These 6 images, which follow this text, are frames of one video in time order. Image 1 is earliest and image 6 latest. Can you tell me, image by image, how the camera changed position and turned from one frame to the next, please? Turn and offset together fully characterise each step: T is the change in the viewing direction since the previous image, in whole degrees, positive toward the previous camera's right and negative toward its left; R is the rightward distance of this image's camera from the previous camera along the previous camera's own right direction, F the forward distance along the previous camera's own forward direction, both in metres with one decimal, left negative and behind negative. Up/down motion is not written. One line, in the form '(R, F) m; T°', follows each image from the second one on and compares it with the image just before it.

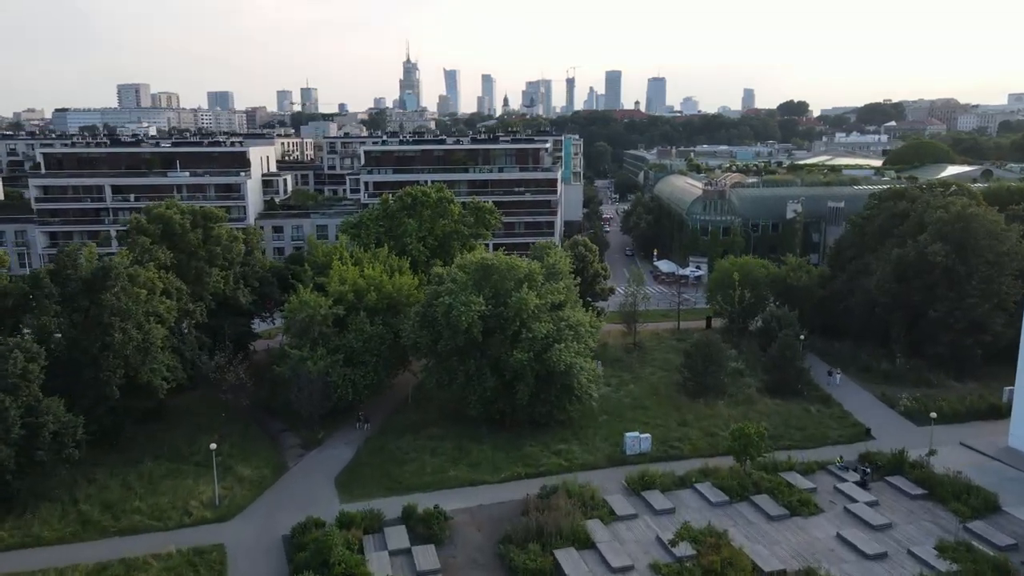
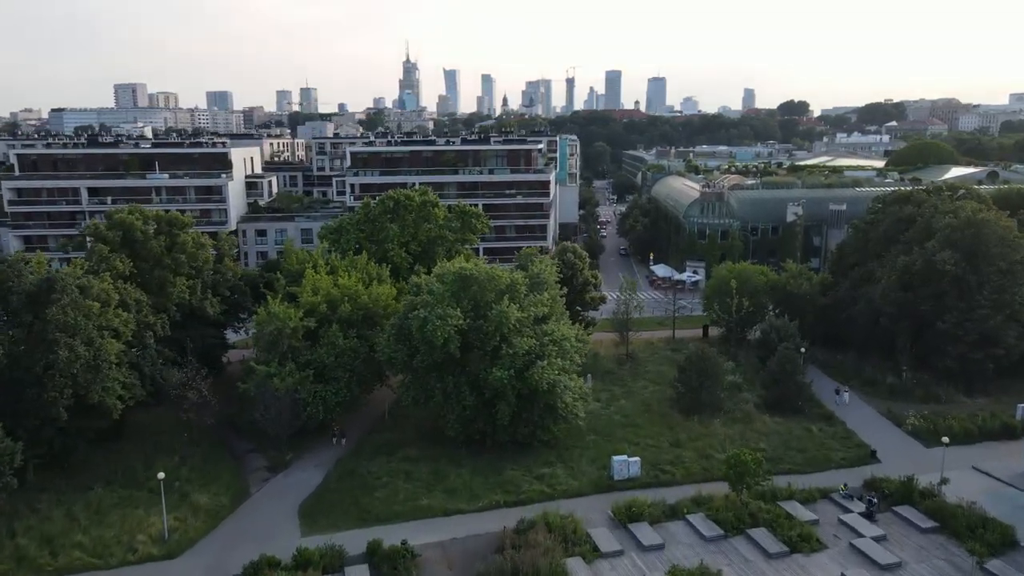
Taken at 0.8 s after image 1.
(+0.9, +2.4) m; 0°
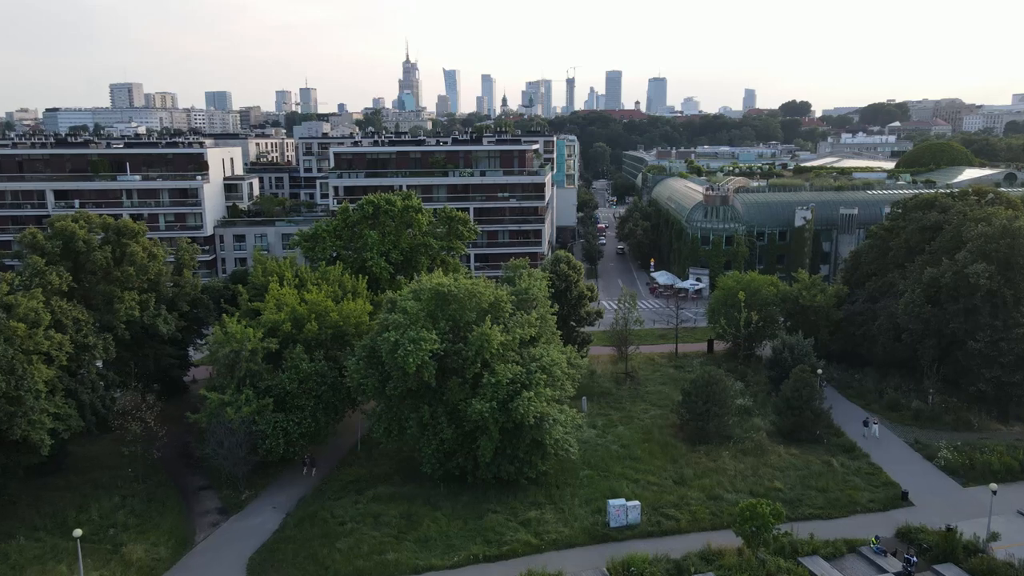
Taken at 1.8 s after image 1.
(+0.7, +4.0) m; 0°
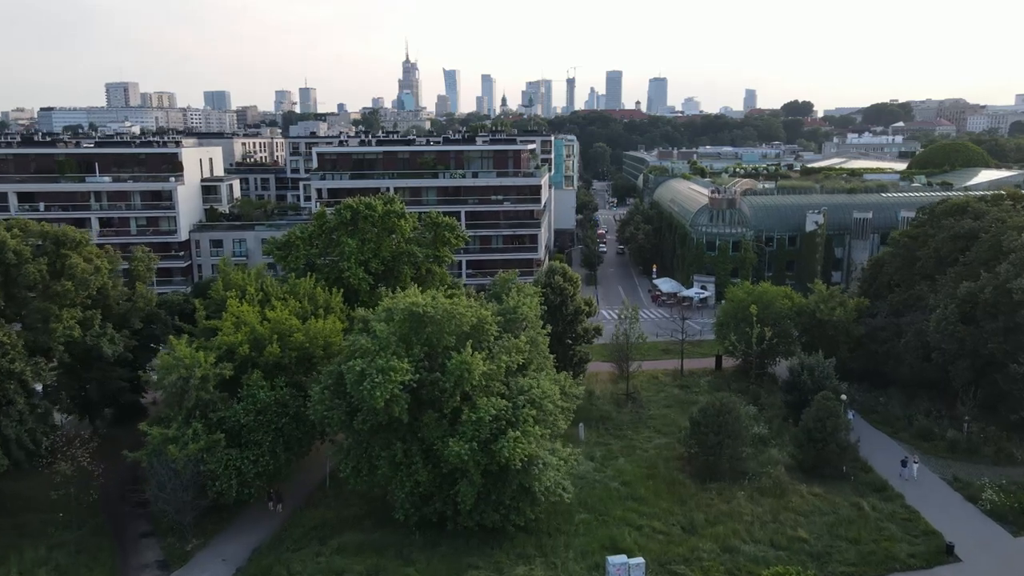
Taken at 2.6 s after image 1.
(+0.5, +4.0) m; 0°
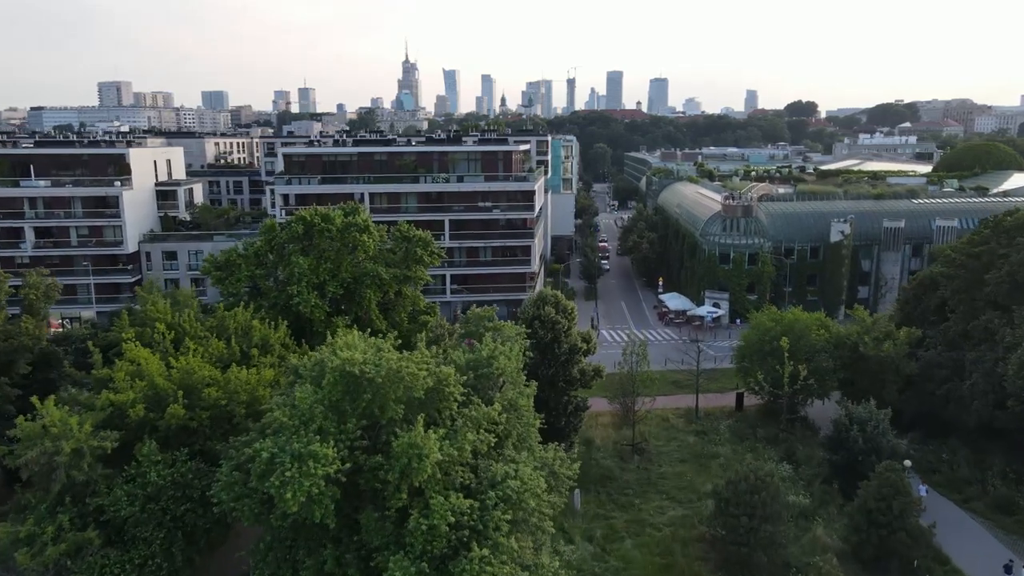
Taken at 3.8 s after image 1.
(+0.8, +7.2) m; 0°
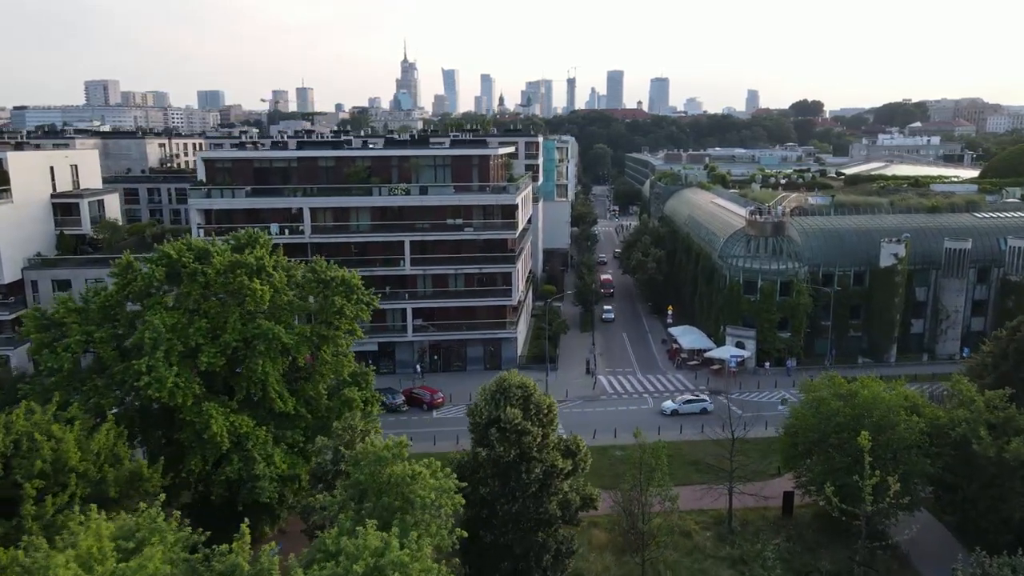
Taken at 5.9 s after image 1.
(+1.5, +11.4) m; 0°
